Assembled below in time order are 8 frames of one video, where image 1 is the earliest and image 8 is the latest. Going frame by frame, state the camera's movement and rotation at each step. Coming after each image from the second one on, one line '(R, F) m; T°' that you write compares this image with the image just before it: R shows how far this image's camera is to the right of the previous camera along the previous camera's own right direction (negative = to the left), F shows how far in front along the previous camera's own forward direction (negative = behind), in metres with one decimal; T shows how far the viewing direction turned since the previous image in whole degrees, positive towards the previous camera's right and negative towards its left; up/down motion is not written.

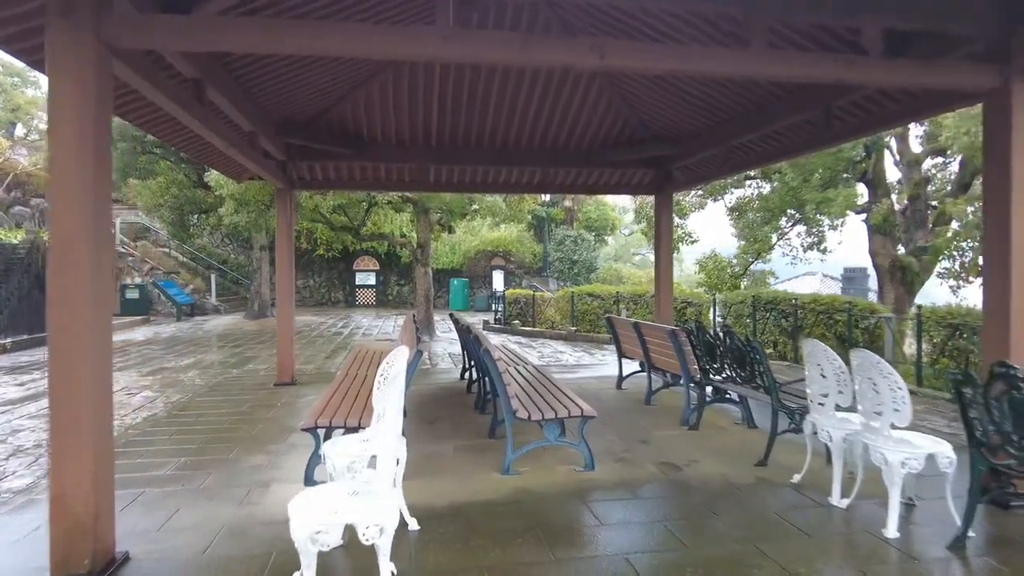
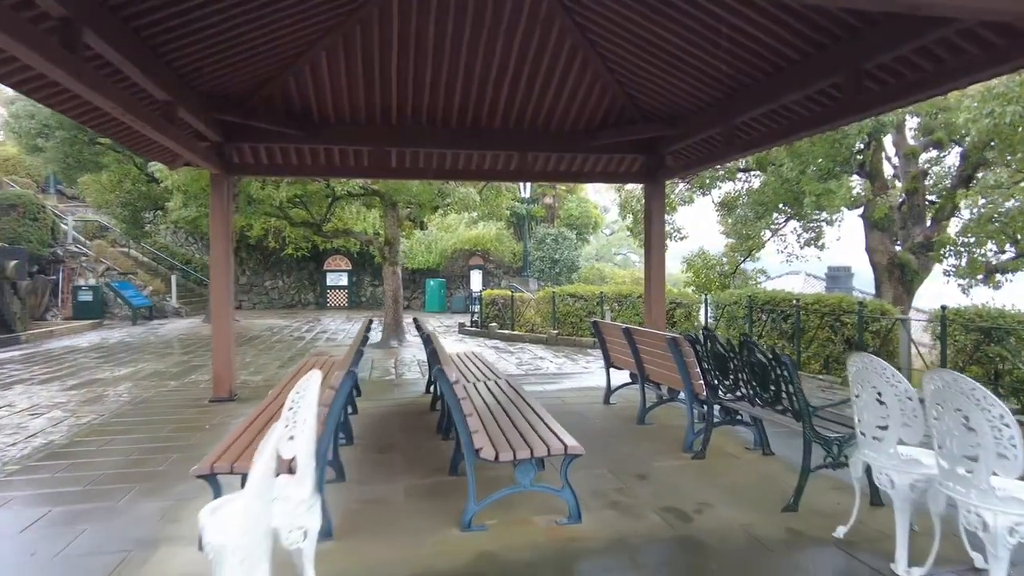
(+0.1, +0.8) m; +2°
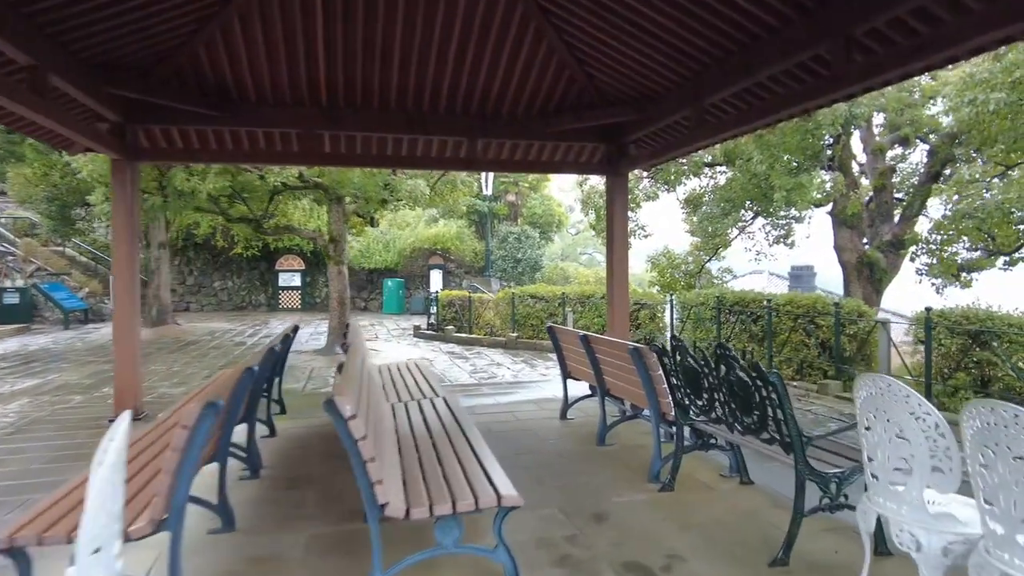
(+0.2, +0.6) m; +3°
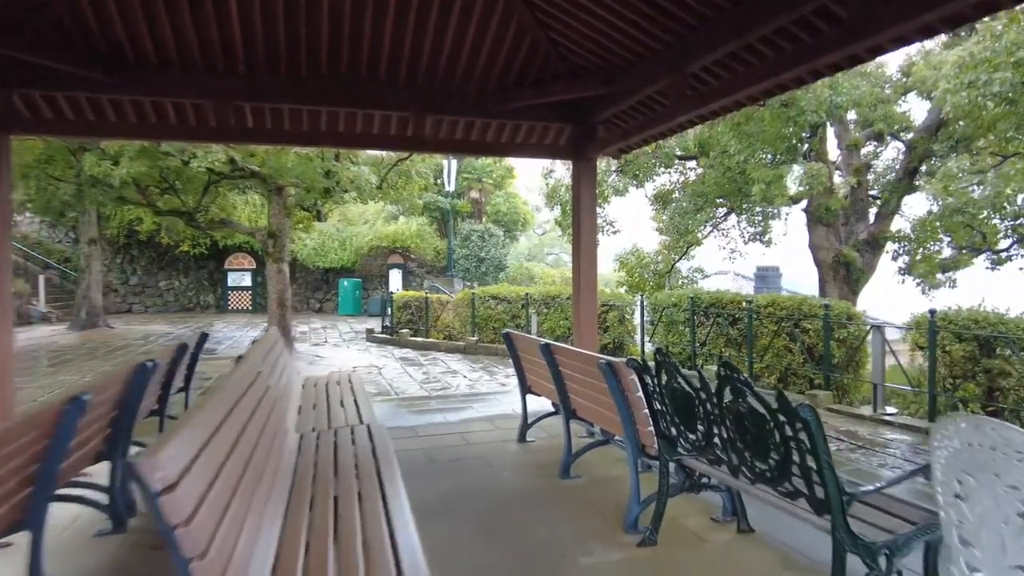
(+0.1, +0.7) m; +3°
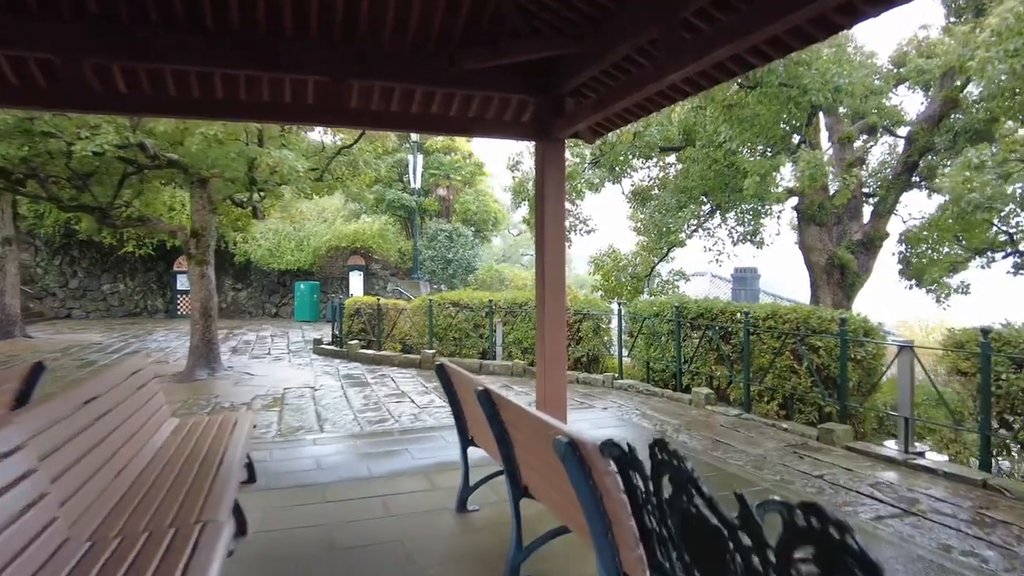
(+0.2, +1.0) m; +2°
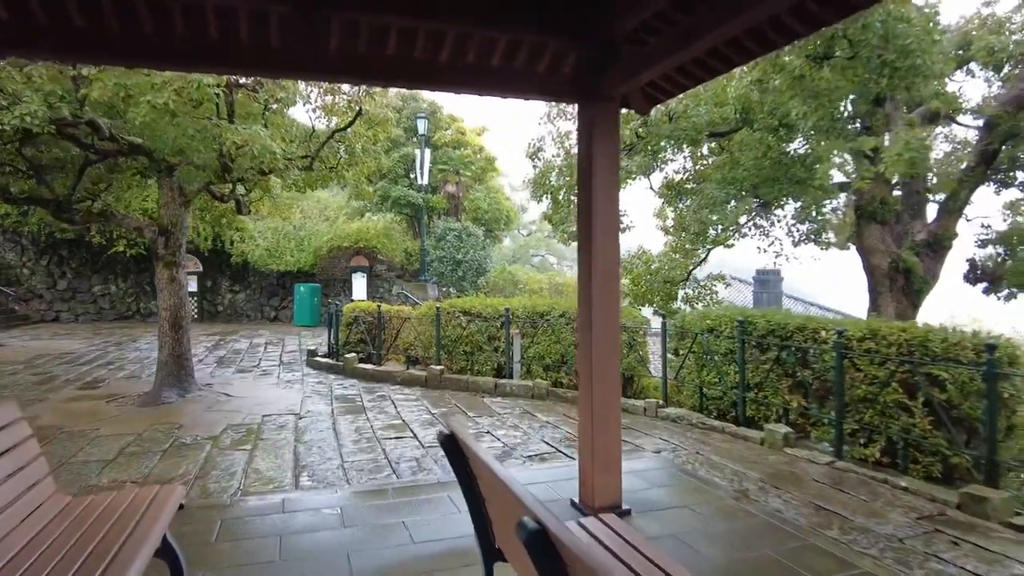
(-0.1, +1.1) m; -1°
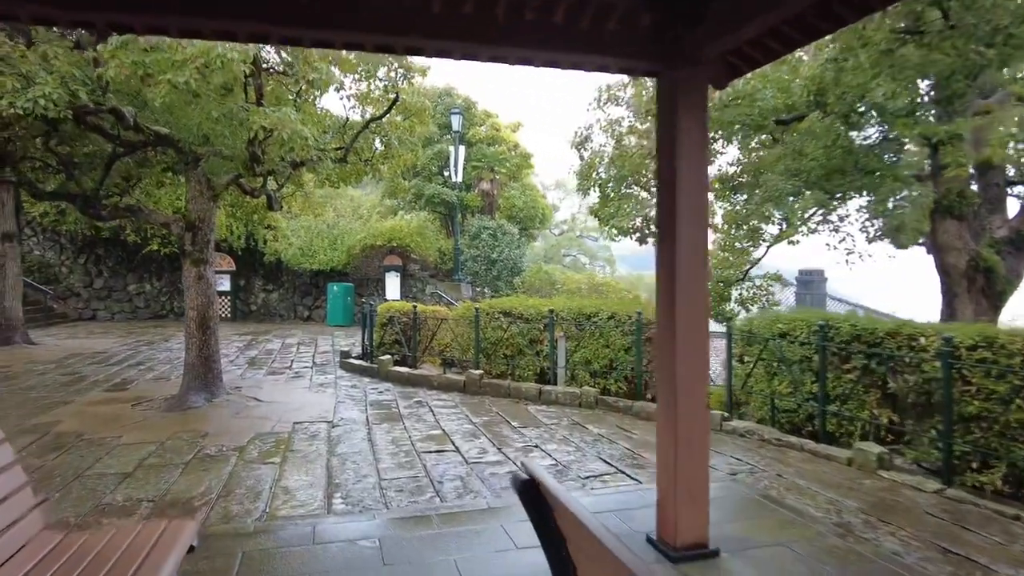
(-0.1, +0.4) m; -3°
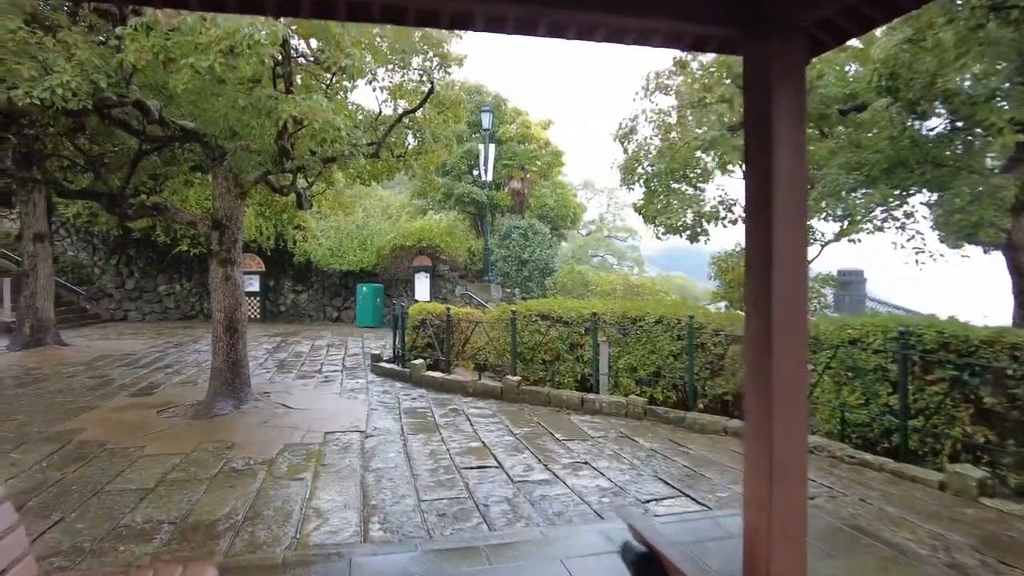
(-0.1, +0.3) m; -2°
